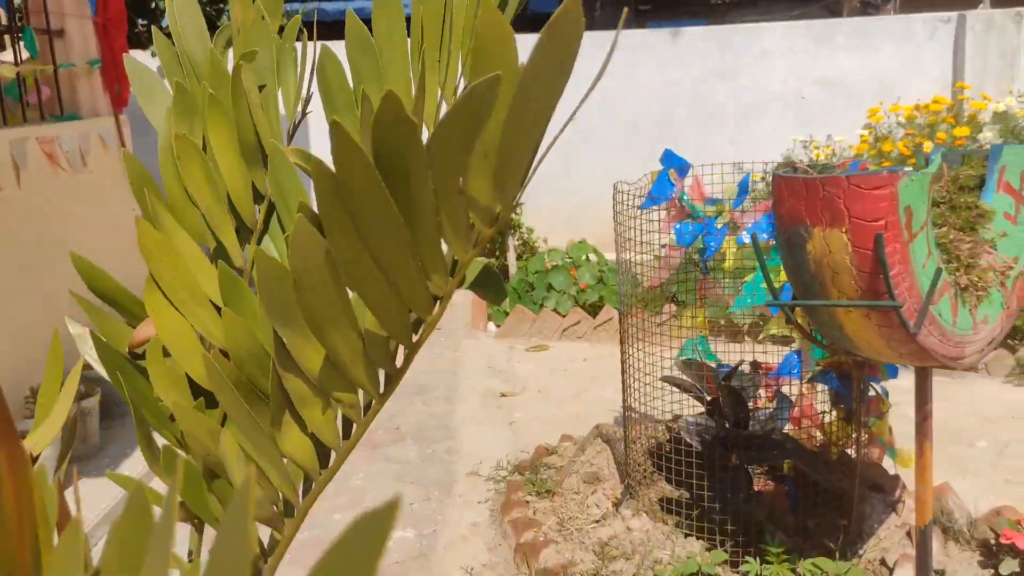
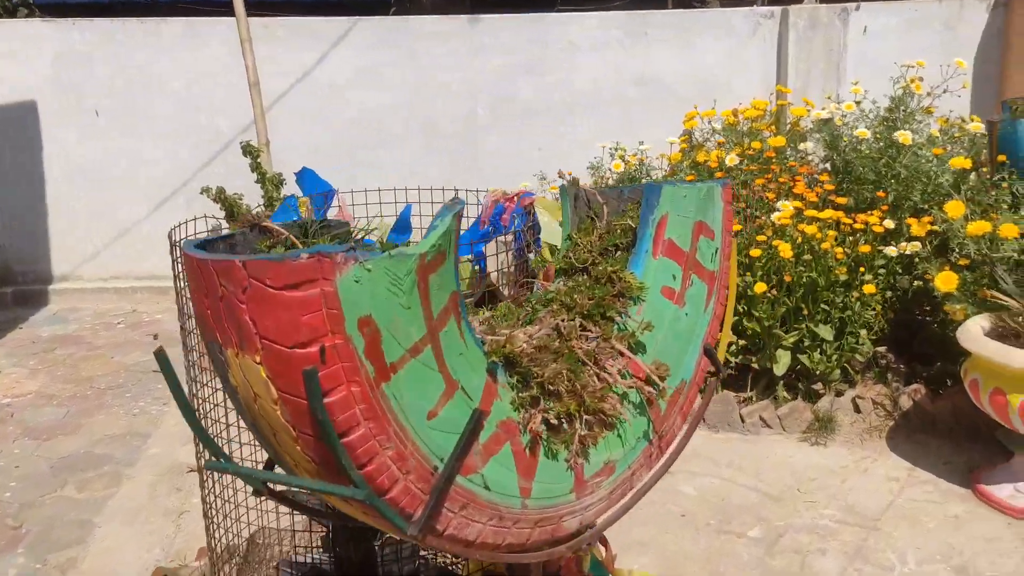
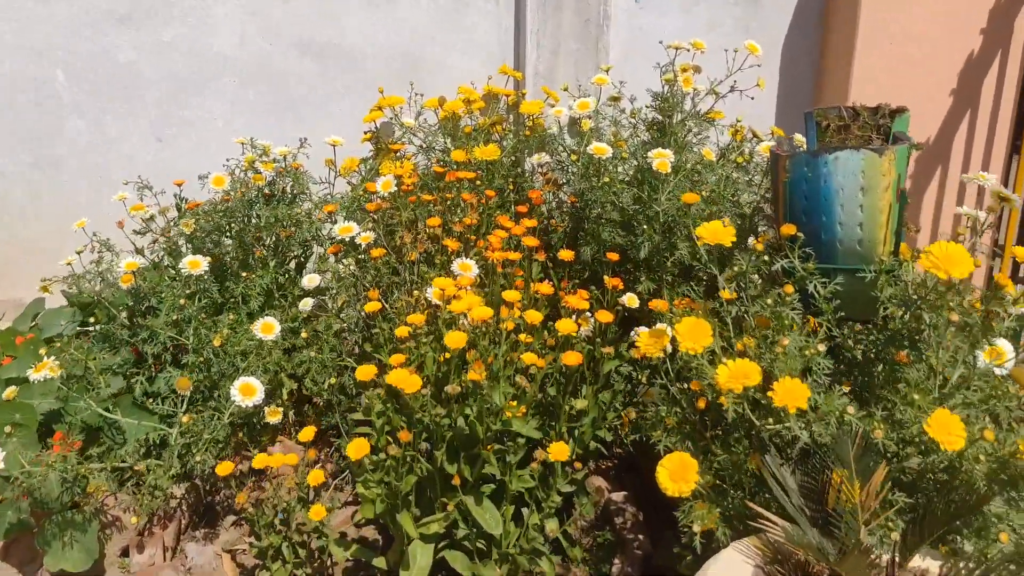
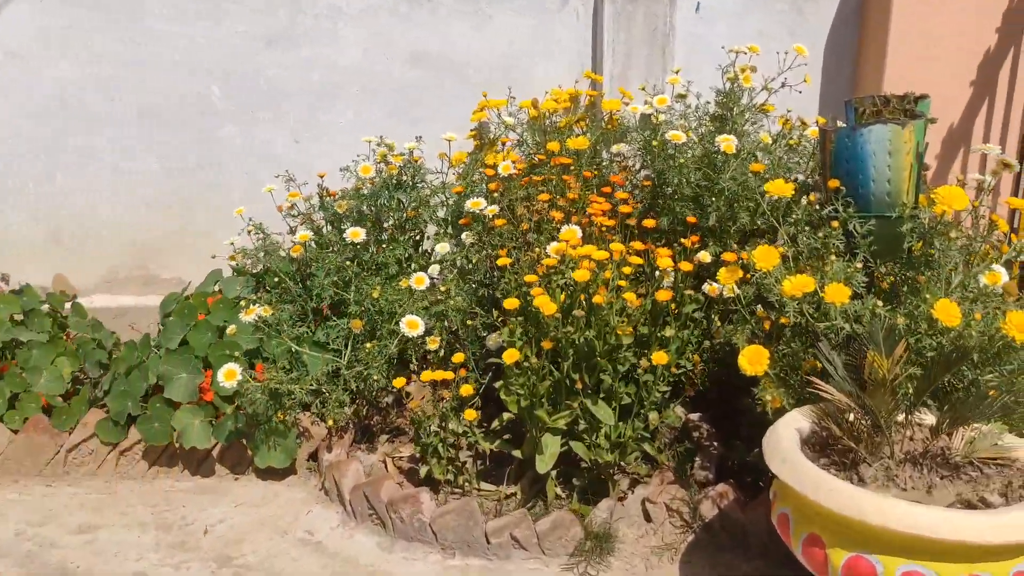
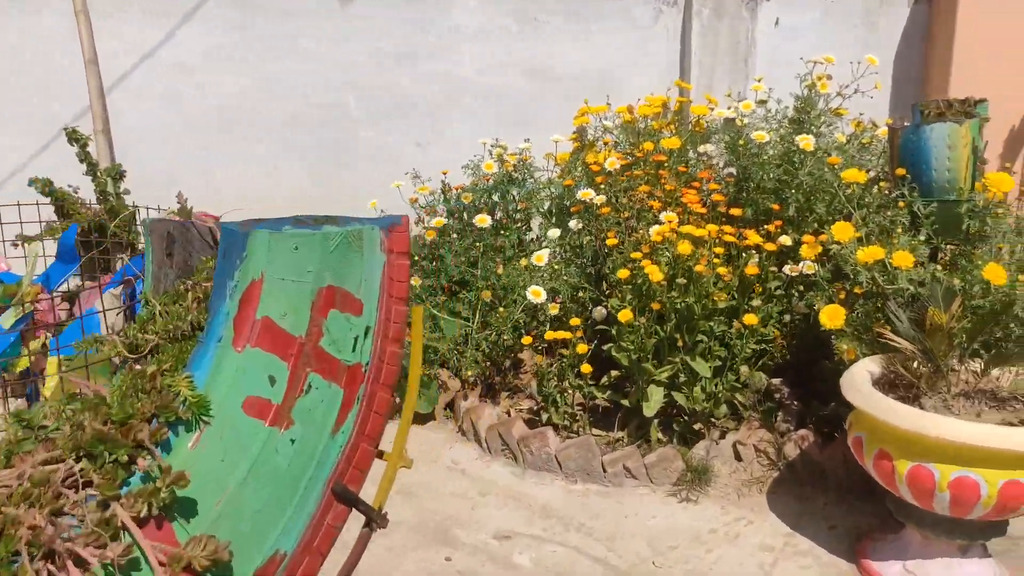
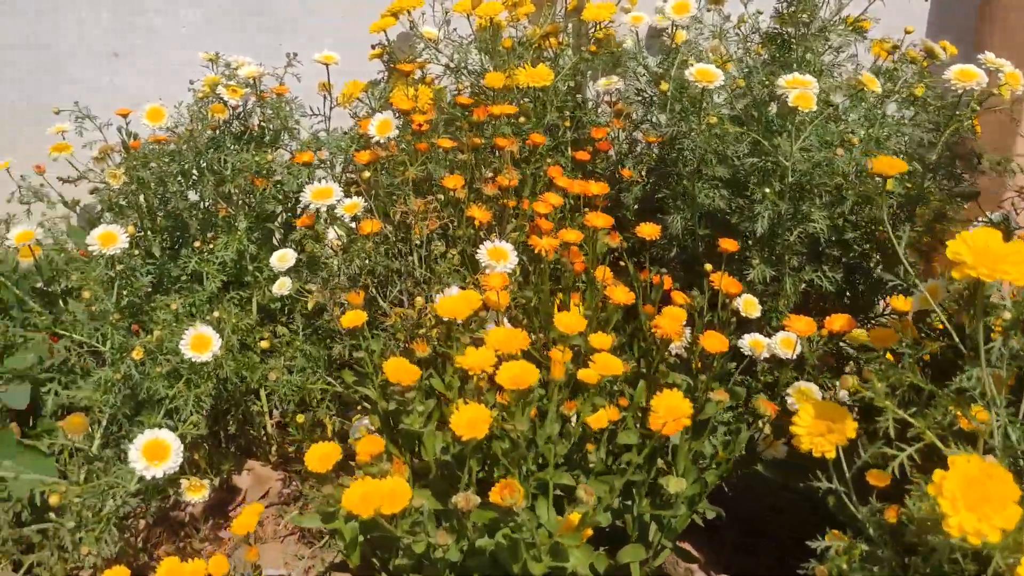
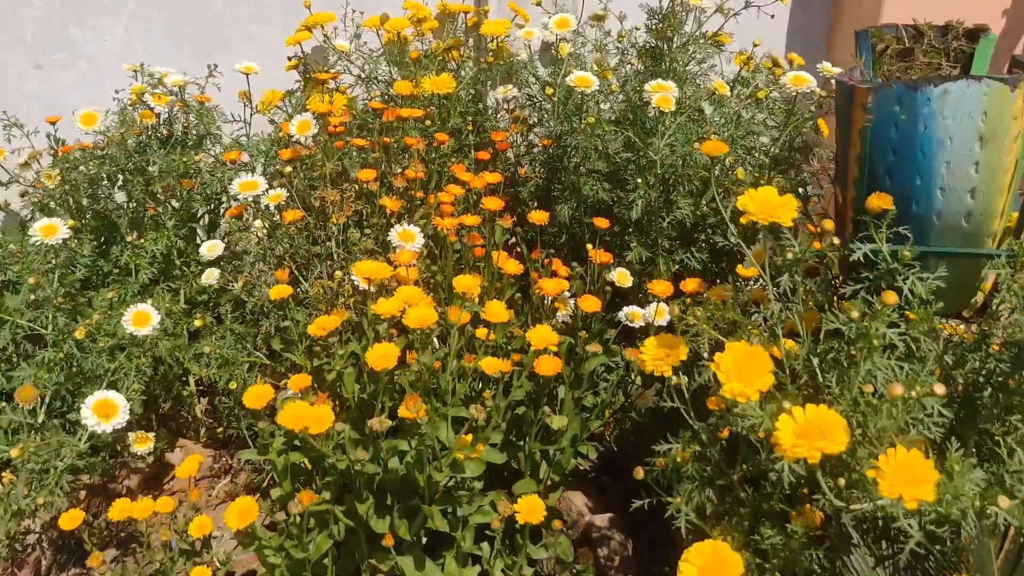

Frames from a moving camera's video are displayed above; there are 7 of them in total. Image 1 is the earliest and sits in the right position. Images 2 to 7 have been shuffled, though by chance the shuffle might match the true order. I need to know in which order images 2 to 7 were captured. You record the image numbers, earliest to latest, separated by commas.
2, 5, 4, 3, 7, 6
